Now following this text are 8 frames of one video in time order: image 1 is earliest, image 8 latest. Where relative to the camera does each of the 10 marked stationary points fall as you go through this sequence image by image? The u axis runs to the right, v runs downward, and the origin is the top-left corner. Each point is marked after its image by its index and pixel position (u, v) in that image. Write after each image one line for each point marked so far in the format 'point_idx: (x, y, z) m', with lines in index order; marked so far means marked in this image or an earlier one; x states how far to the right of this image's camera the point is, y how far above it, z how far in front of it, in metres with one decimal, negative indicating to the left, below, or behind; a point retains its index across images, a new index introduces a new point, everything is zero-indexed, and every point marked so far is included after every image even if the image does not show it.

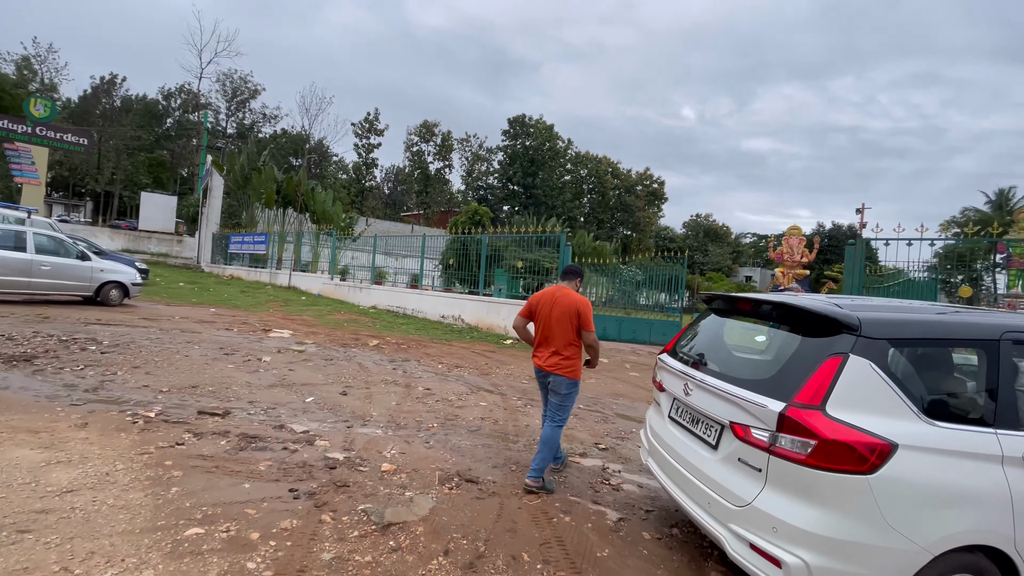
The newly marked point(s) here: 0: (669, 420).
0: (+1.0, -0.9, +3.1) m
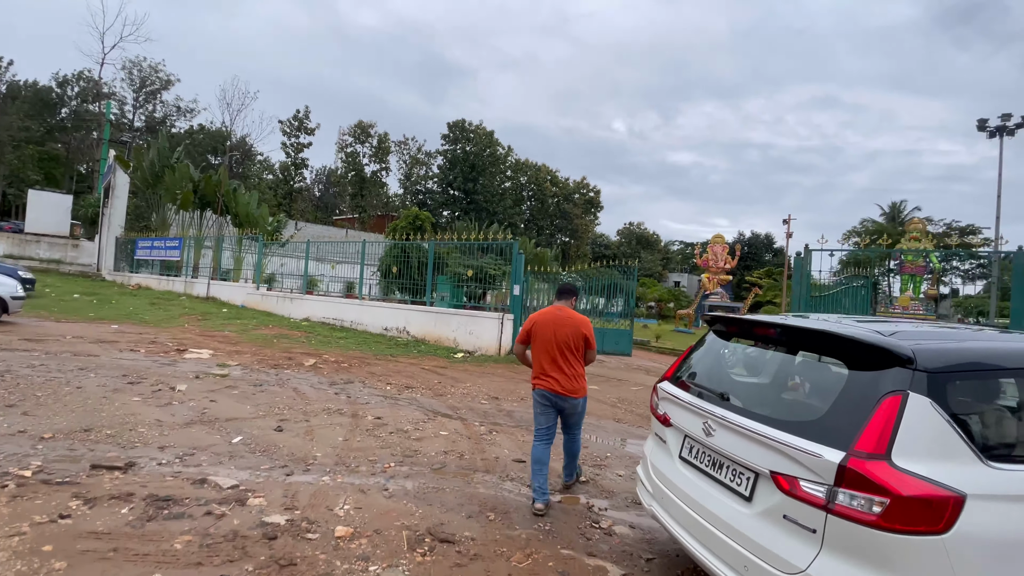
0: (+1.0, -1.0, +2.8) m
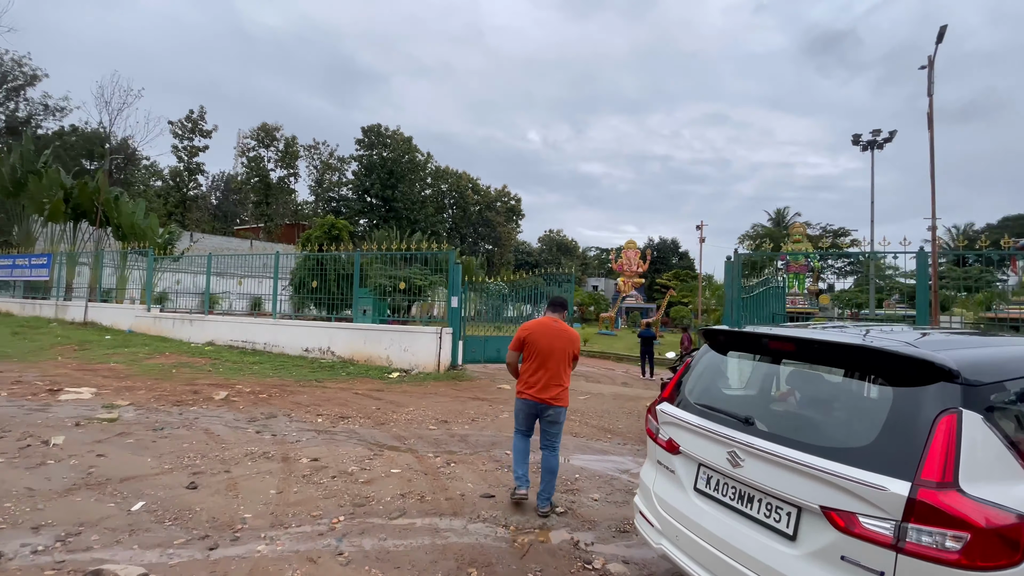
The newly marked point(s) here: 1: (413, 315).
0: (+1.0, -1.1, +2.5) m
1: (-2.5, -0.6, +11.1) m
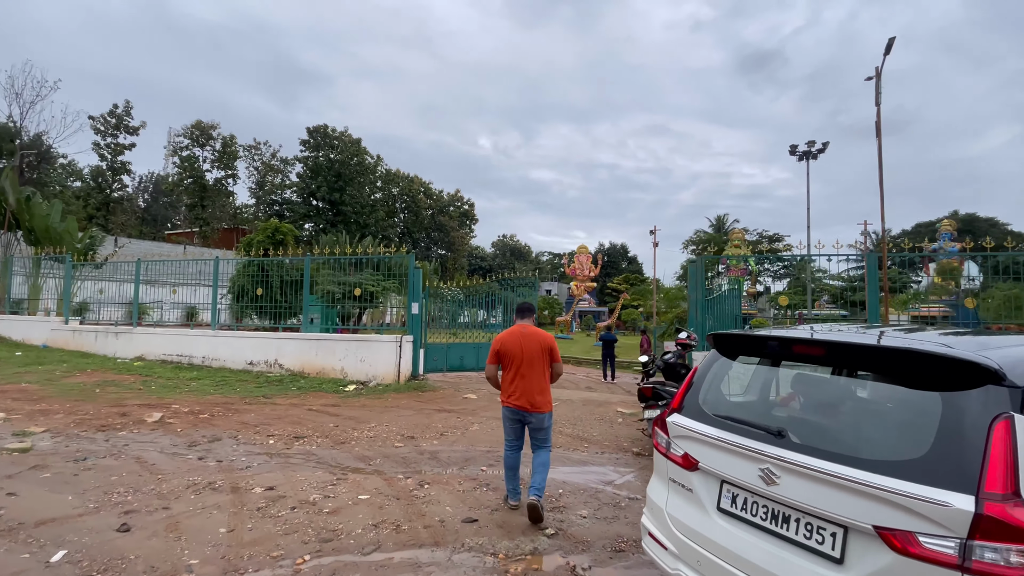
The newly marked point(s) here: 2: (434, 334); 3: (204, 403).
0: (+1.0, -1.1, +2.3) m
1: (-3.4, -0.8, +10.5) m
2: (-1.8, -1.0, +10.8) m
3: (-5.0, -1.8, +7.7) m
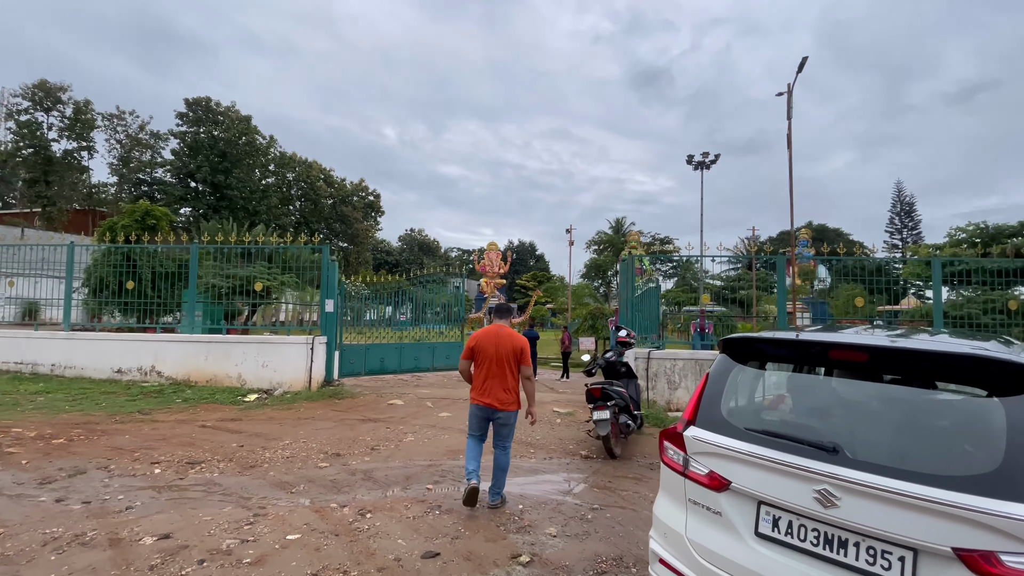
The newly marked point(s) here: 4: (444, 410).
0: (+1.1, -1.1, +2.0) m
1: (-4.8, -0.7, +9.2) m
2: (-3.4, -0.9, +9.8) m
3: (-5.9, -1.7, +6.1) m
4: (-1.1, -1.9, +7.4) m
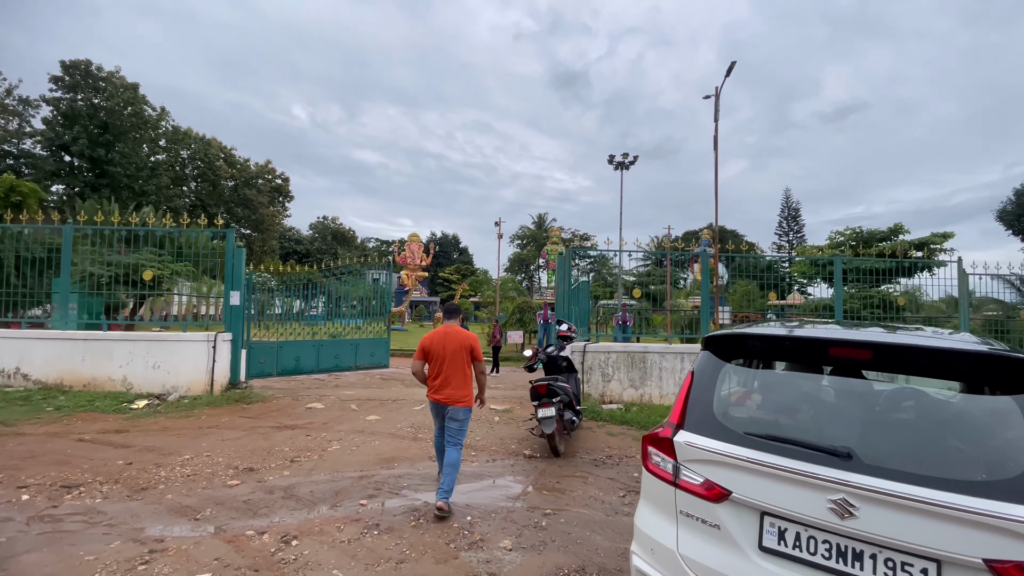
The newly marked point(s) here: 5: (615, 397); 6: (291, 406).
0: (+1.0, -1.0, +1.9) m
1: (-6.0, -0.5, +8.0) m
2: (-4.7, -0.8, +8.8) m
3: (-6.5, -1.6, +4.8) m
4: (-2.0, -1.8, +6.8) m
5: (+1.7, -1.9, +8.1) m
6: (-3.3, -1.8, +7.1) m
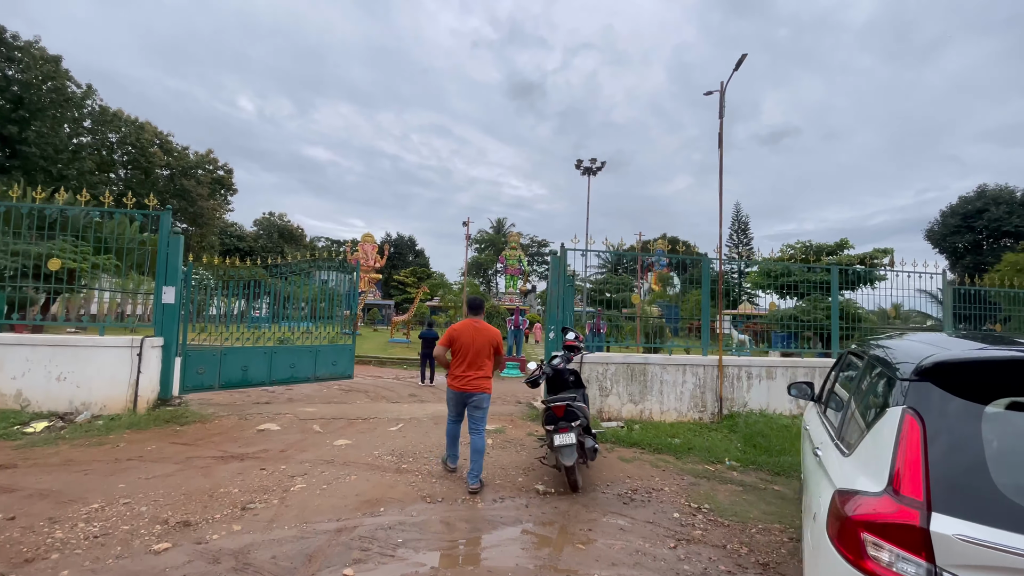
0: (+1.4, -1.0, +1.1) m
1: (-6.1, -0.4, +6.5) m
2: (-4.9, -0.7, +7.4) m
3: (-6.4, -1.4, +3.2) m
4: (-2.1, -1.8, +5.7) m
5: (+1.5, -1.9, +7.3) m
6: (-3.4, -1.7, +5.8) m
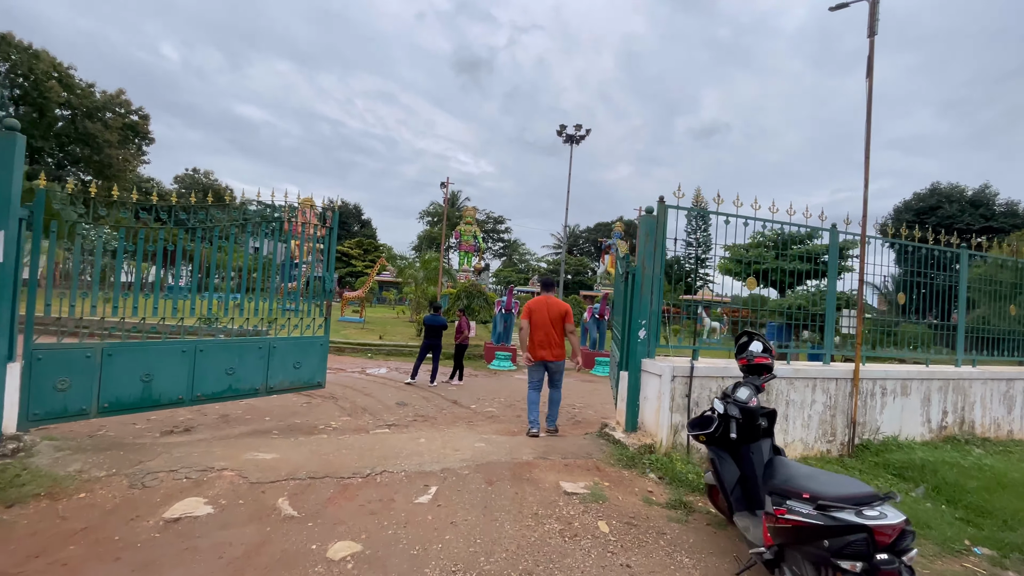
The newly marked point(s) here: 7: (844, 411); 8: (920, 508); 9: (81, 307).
0: (+2.9, -1.1, -1.2) m
1: (-5.2, 0.0, +3.2) m
2: (-4.0, -0.3, +4.3) m
3: (-5.1, -1.2, 0.0) m
4: (-1.1, -1.5, +2.9) m
5: (+2.3, -1.7, +5.0) m
6: (-2.4, -1.4, +3.0) m
7: (+3.9, -1.5, +5.6) m
8: (+3.5, -1.9, +4.1) m
9: (-3.9, -0.2, +4.5) m
